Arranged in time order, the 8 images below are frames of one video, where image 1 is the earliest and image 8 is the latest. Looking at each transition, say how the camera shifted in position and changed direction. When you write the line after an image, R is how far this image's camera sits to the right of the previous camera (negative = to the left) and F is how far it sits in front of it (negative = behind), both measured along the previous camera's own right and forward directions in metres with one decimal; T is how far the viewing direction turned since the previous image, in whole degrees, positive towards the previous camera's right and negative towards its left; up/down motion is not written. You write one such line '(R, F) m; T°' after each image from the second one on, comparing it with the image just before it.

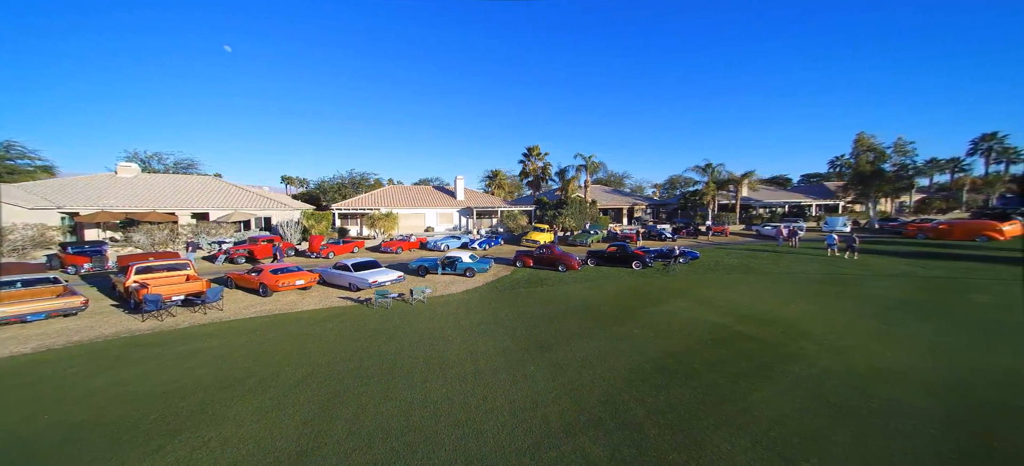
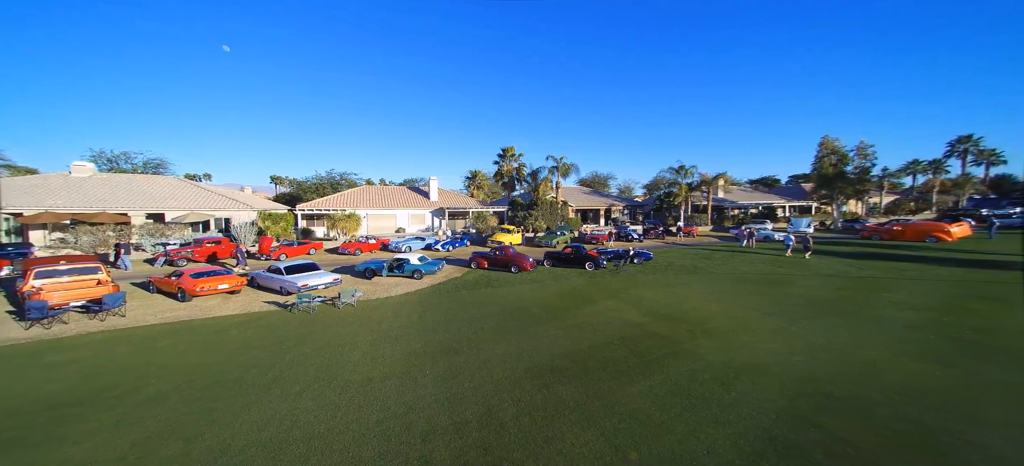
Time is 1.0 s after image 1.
(+1.4, -0.1) m; +5°
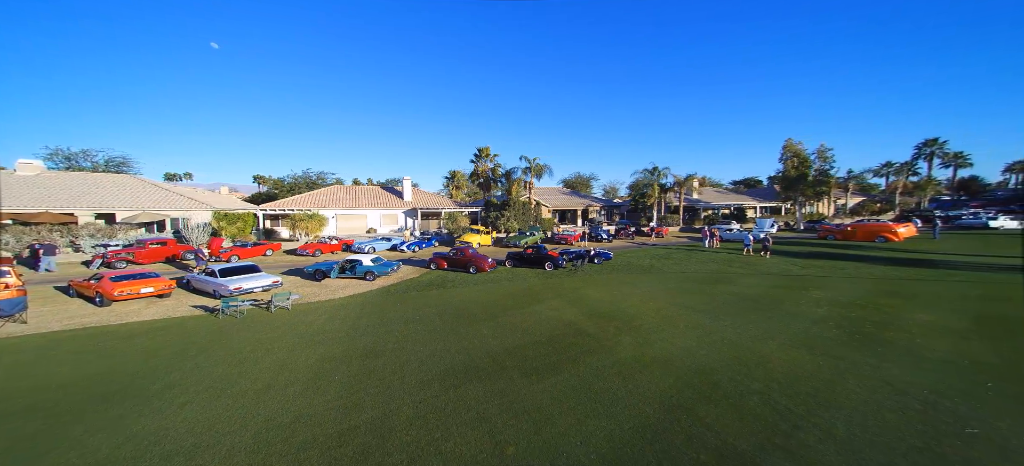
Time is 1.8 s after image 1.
(+1.1, -0.1) m; +5°
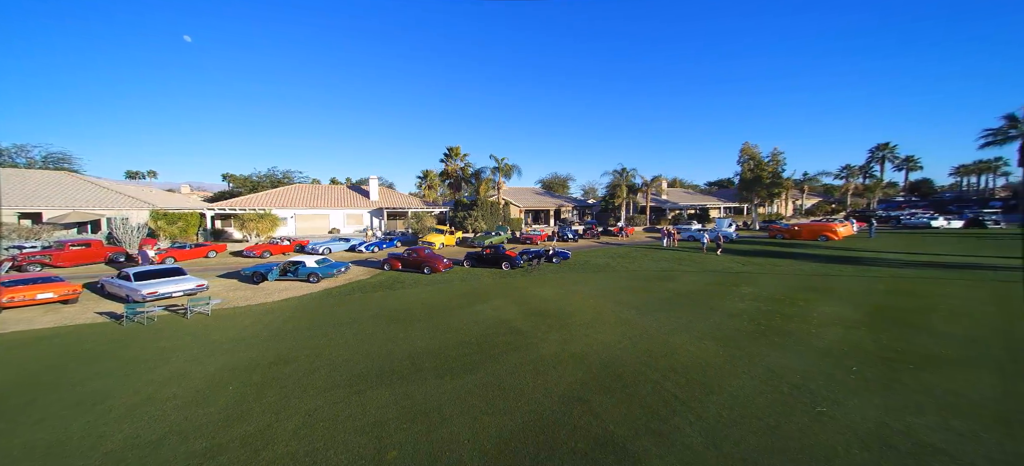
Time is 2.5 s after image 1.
(+1.0, -0.1) m; +5°
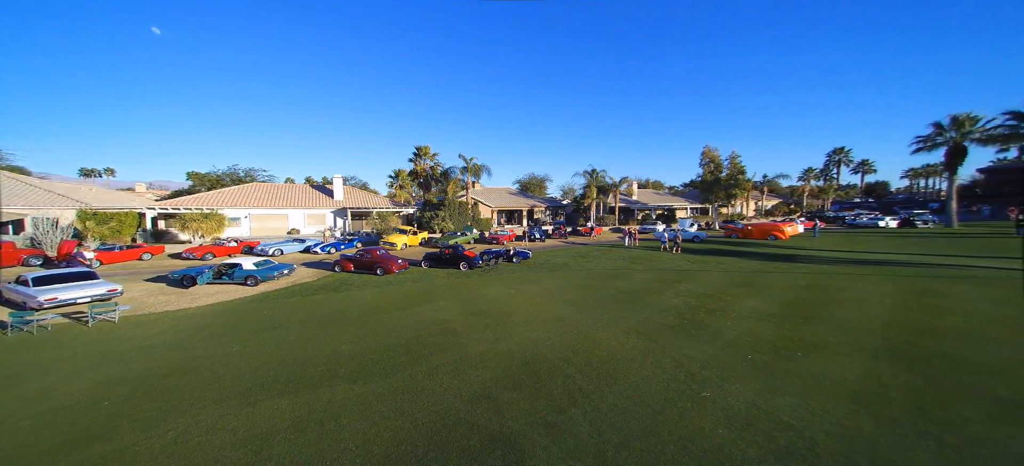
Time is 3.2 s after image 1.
(+0.9, -0.1) m; +5°
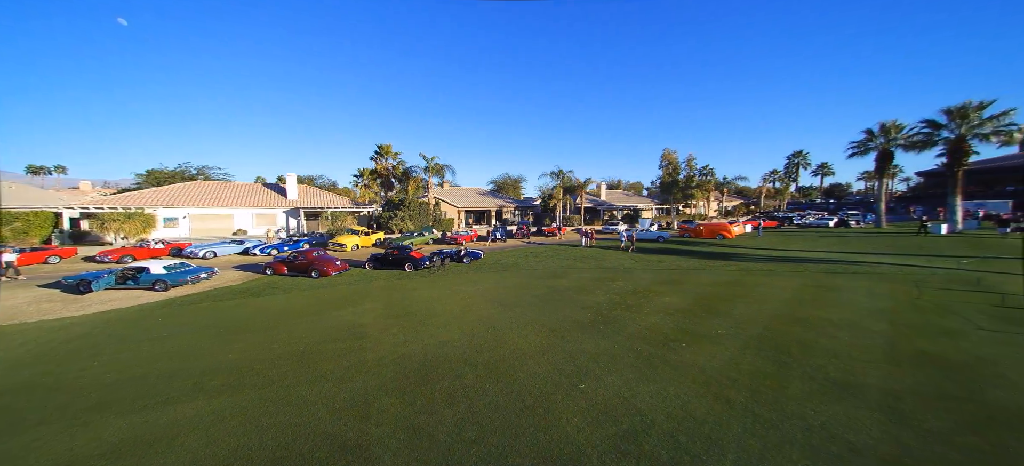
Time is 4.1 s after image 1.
(+1.2, -0.1) m; +6°
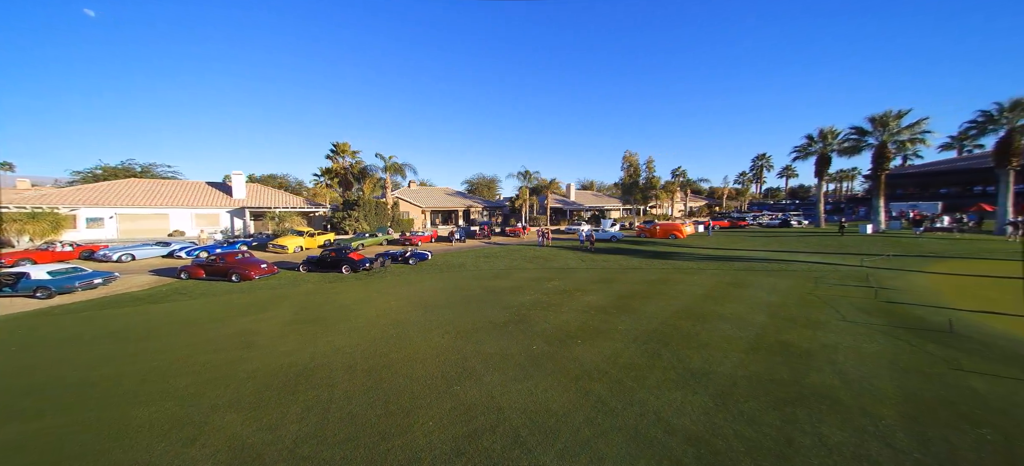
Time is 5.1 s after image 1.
(+1.2, 0.0) m; +6°
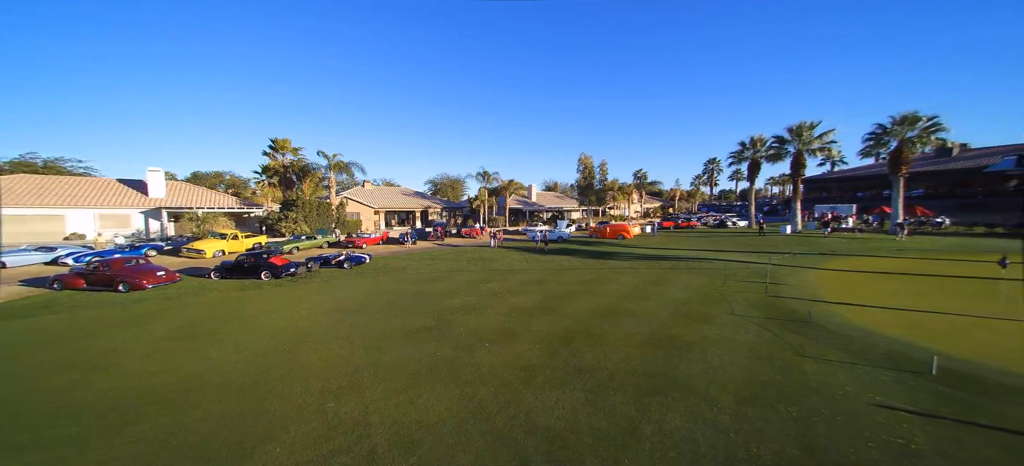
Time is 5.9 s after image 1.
(+0.9, +0.1) m; +8°
